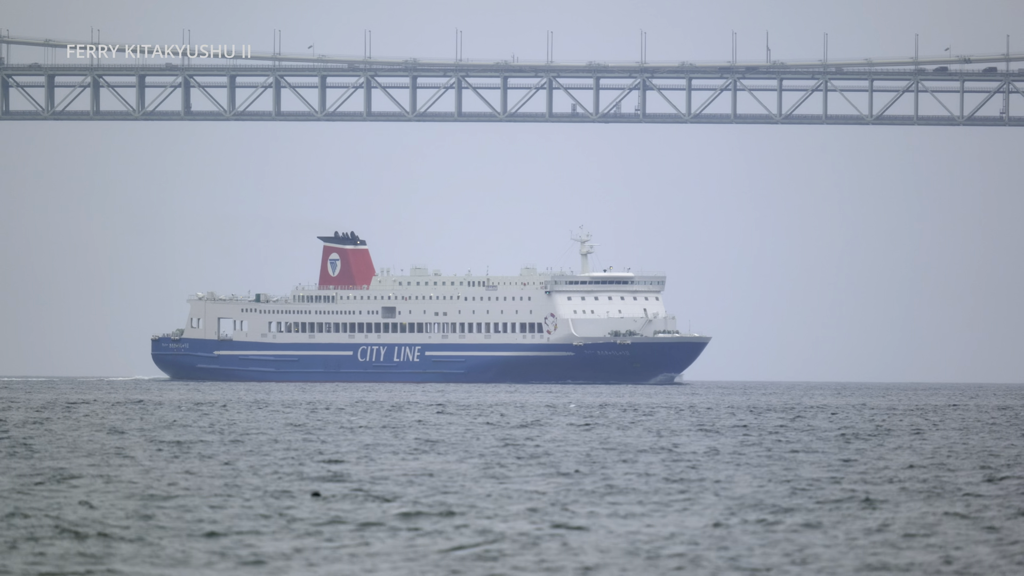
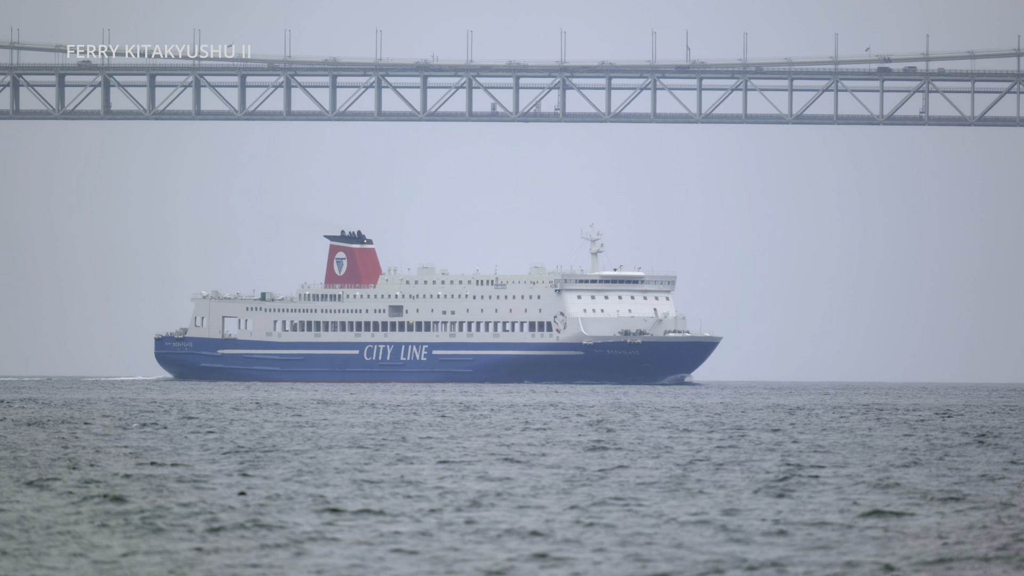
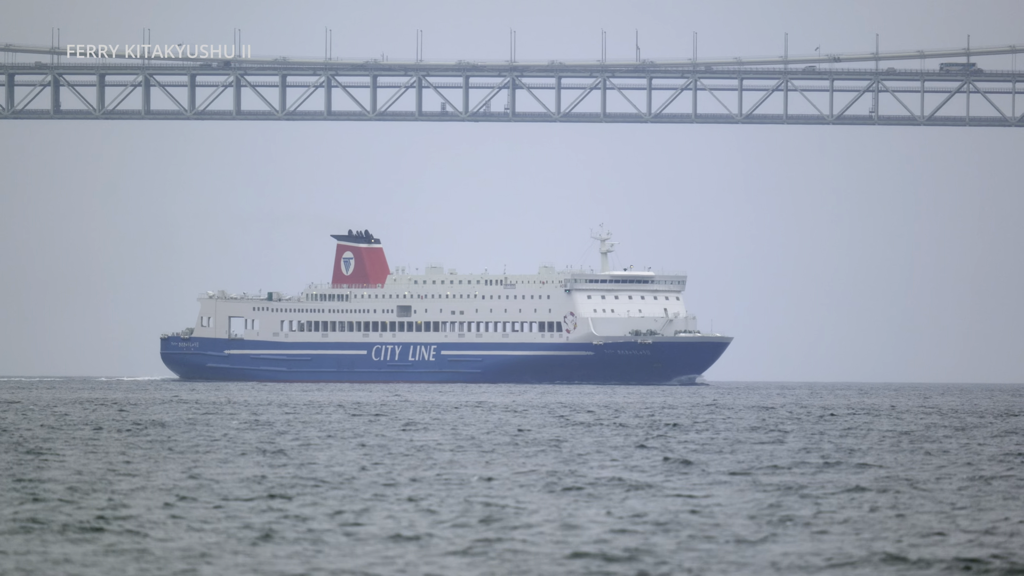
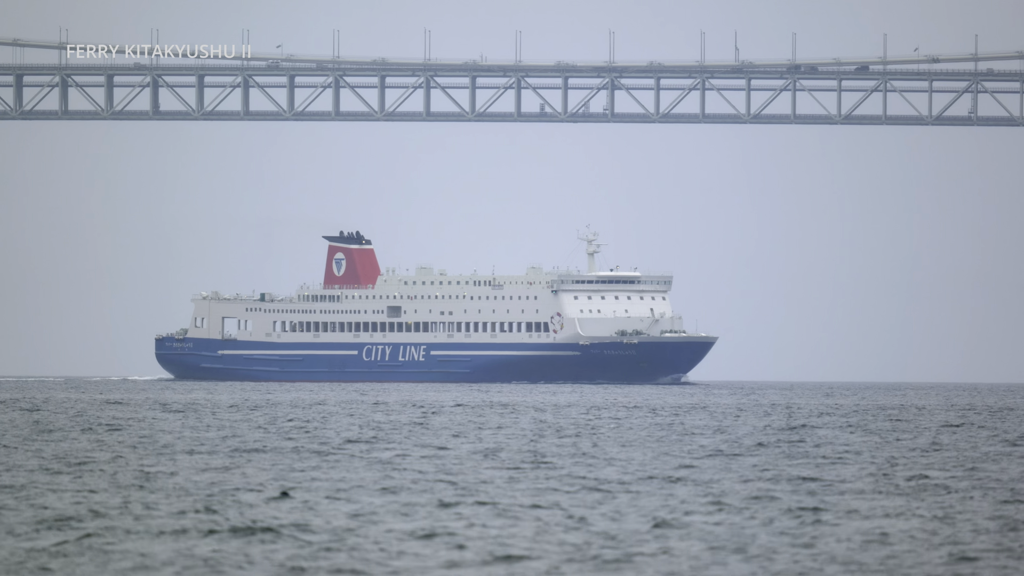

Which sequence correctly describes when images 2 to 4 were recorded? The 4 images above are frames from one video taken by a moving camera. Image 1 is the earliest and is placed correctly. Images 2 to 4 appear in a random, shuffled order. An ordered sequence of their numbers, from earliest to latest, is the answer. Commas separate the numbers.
4, 2, 3
